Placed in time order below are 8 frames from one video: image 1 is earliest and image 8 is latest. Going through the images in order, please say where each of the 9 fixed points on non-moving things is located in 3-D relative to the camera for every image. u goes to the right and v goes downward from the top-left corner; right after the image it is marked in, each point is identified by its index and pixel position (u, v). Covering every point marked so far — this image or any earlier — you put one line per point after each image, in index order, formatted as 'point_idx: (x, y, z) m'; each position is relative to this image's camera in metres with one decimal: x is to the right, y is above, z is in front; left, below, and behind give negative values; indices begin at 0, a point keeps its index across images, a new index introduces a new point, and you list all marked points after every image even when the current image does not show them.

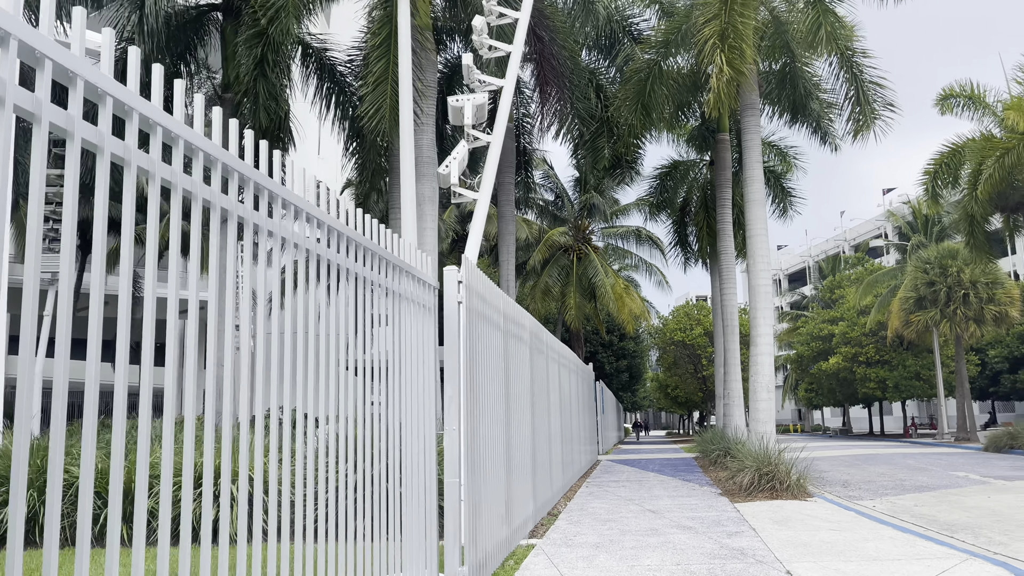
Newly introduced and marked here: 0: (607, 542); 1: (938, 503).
0: (+1.1, -3.1, +9.9) m
1: (+7.1, -3.6, +13.6) m
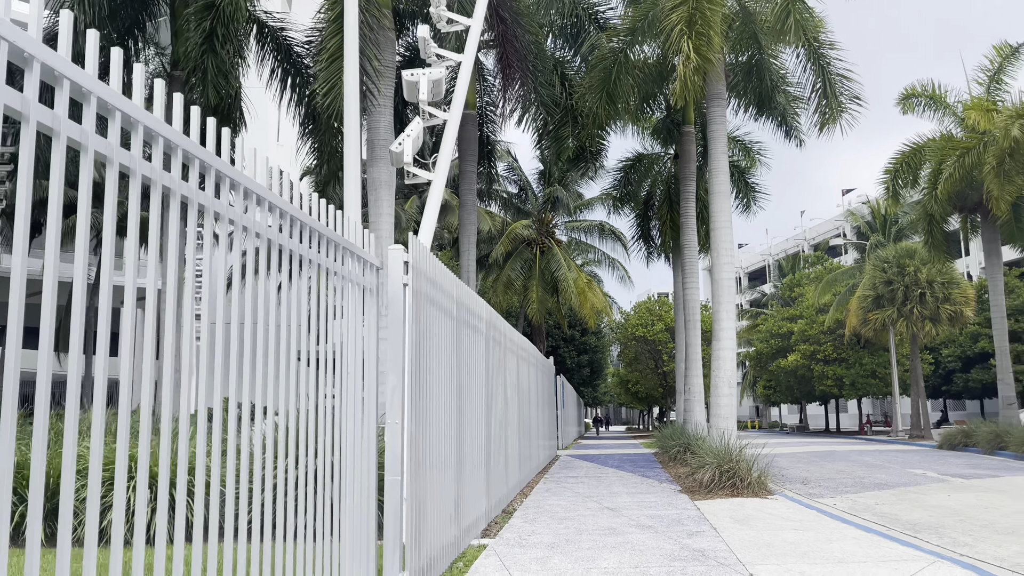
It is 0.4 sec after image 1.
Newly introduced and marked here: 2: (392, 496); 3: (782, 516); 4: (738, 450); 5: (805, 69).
0: (+0.6, -3.0, +9.5) m
1: (+6.4, -3.5, +13.4) m
2: (-0.9, -1.5, +6.0) m
3: (+3.7, -3.1, +11.2) m
4: (+4.2, -3.0, +15.0) m
5: (+6.3, +4.7, +17.4) m
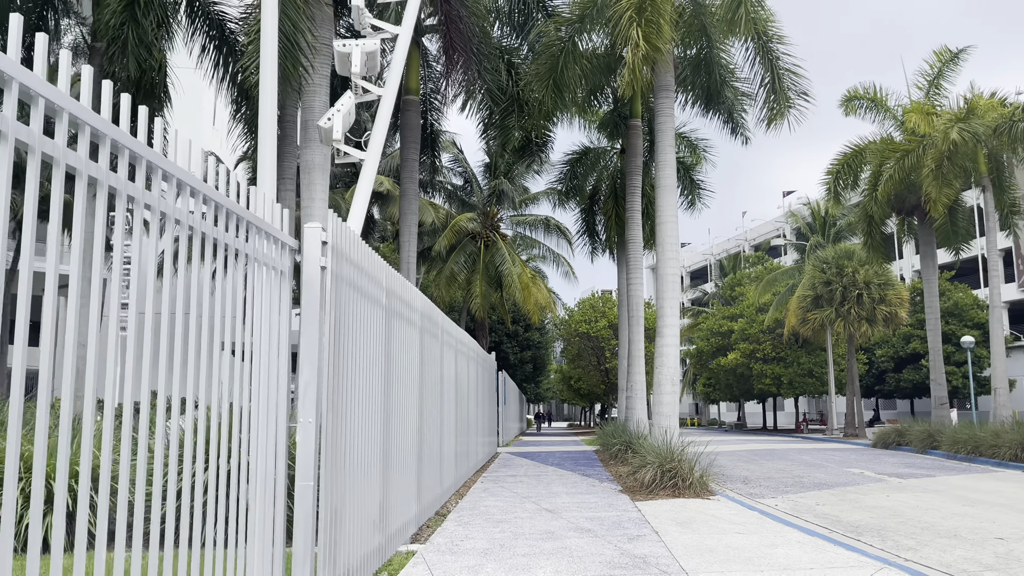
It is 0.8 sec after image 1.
0: (-0.2, -2.8, +8.9) m
1: (+5.3, -3.5, +13.2) m
2: (-1.4, -1.4, +5.4) m
3: (+2.8, -3.1, +10.9) m
4: (+3.1, -2.9, +14.7) m
5: (+5.1, +4.7, +17.2) m
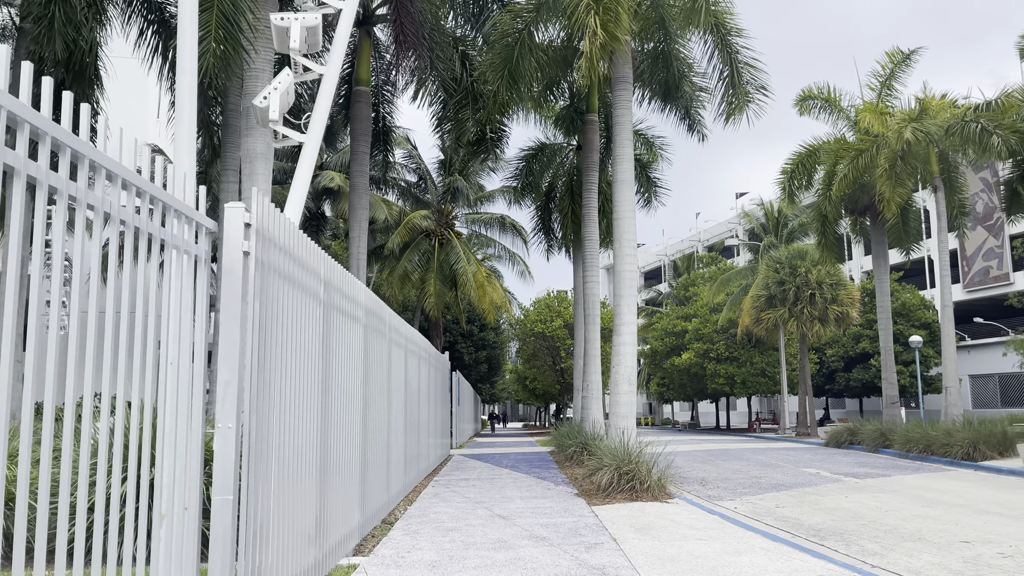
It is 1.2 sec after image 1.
0: (-0.7, -2.8, +8.3) m
1: (+4.6, -3.4, +12.9) m
2: (-1.7, -1.4, +4.7) m
3: (+2.2, -3.0, +10.4) m
4: (+2.2, -2.8, +14.3) m
5: (+4.1, +4.8, +16.9) m
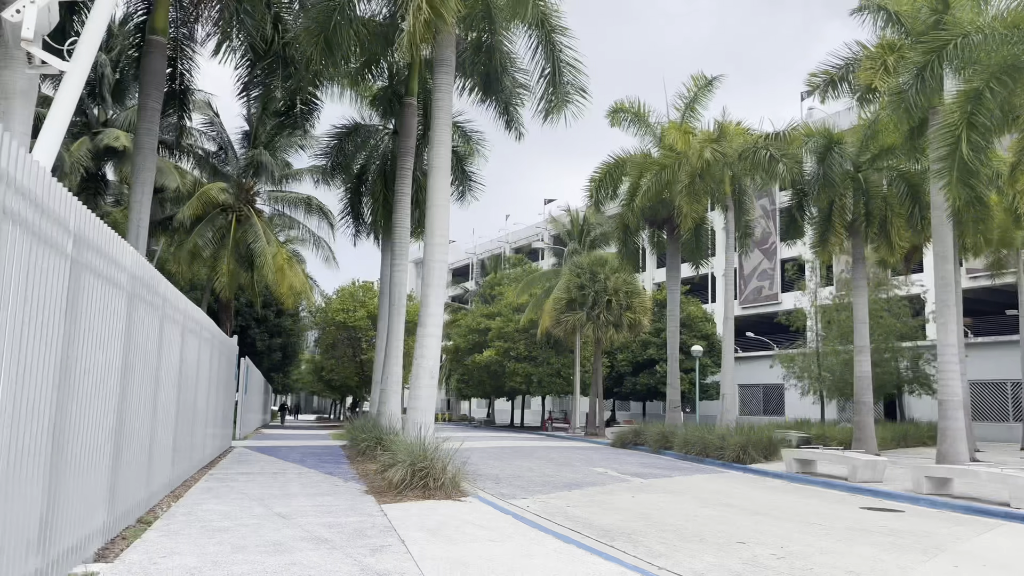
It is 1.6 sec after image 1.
0: (-2.7, -2.5, +7.3) m
1: (+1.2, -3.5, +13.0) m
2: (-2.8, -1.1, +3.6) m
3: (-0.4, -2.9, +10.0) m
4: (-1.3, -2.7, +13.8) m
5: (+0.5, +4.8, +16.8) m
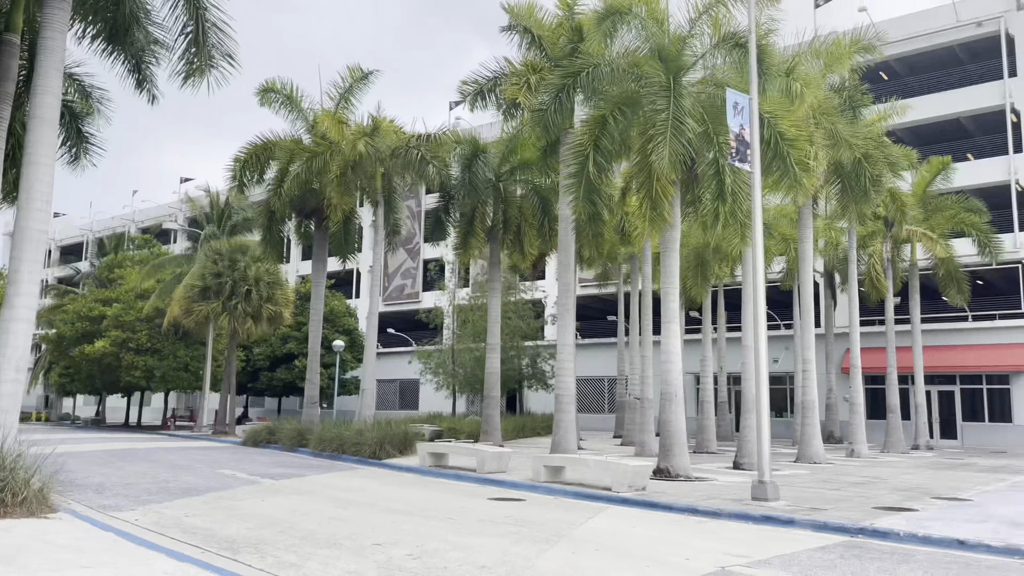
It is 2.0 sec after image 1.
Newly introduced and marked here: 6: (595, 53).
0: (-5.5, -2.2, +4.9) m
1: (-4.4, -3.2, +11.7) m
2: (-3.9, -0.8, +1.5) m
3: (-4.6, -2.6, +8.4) m
4: (-6.9, -2.3, +11.4) m
5: (-6.1, +5.1, +14.9) m
6: (+1.7, +4.8, +16.5) m
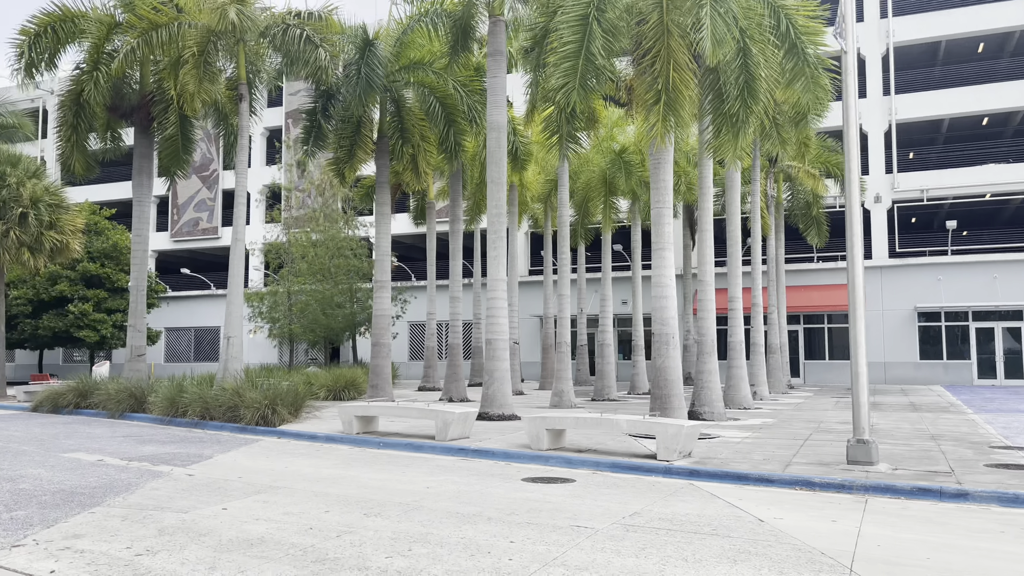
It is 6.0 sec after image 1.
0: (-2.9, -1.6, +0.3) m
1: (-3.7, -2.2, +7.3) m
2: (-0.4, -0.5, -2.6) m
3: (-3.0, -1.9, +3.9) m
4: (-6.0, -1.3, +6.2) m
5: (-6.1, +6.3, +9.3) m
6: (+1.0, +6.1, +13.0) m
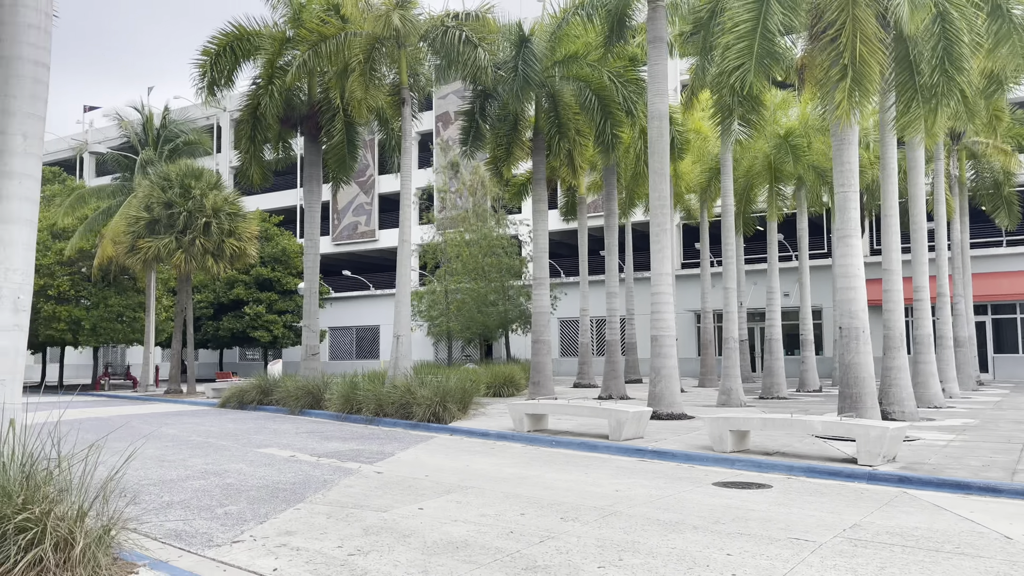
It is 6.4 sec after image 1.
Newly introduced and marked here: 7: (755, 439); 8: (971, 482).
0: (-2.4, -1.7, +0.5) m
1: (-1.9, -2.2, +7.5) m
2: (-0.5, -0.5, -2.8) m
3: (-1.8, -1.9, +4.1) m
4: (-4.5, -1.4, +6.8) m
5: (-4.2, +6.3, +9.8) m
6: (+3.5, +6.2, +12.3) m
7: (+3.4, -2.2, +11.5) m
8: (+4.6, -1.9, +8.1) m
